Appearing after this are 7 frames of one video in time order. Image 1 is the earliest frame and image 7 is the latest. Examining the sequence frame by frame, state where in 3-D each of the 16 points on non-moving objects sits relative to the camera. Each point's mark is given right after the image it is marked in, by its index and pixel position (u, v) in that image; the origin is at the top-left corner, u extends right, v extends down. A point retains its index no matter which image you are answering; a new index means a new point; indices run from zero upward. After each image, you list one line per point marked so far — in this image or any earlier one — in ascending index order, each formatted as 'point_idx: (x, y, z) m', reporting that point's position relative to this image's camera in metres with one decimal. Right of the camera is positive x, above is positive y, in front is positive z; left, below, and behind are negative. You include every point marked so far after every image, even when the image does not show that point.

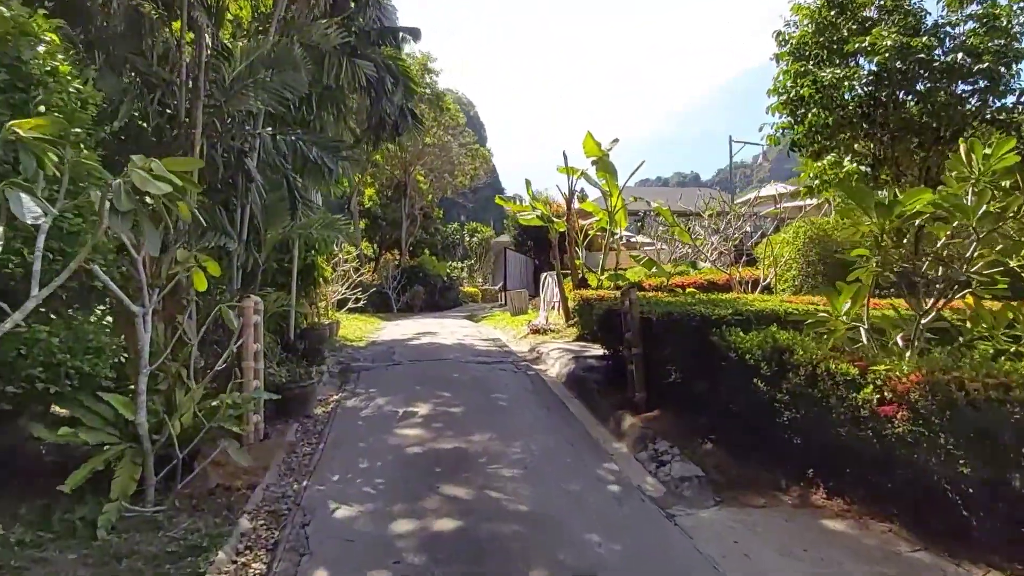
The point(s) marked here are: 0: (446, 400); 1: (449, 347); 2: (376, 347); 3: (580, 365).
0: (-0.7, -1.2, +6.9) m
1: (-0.9, -0.9, +10.2) m
2: (-2.2, -0.9, +10.7) m
3: (+0.8, -0.9, +7.9) m
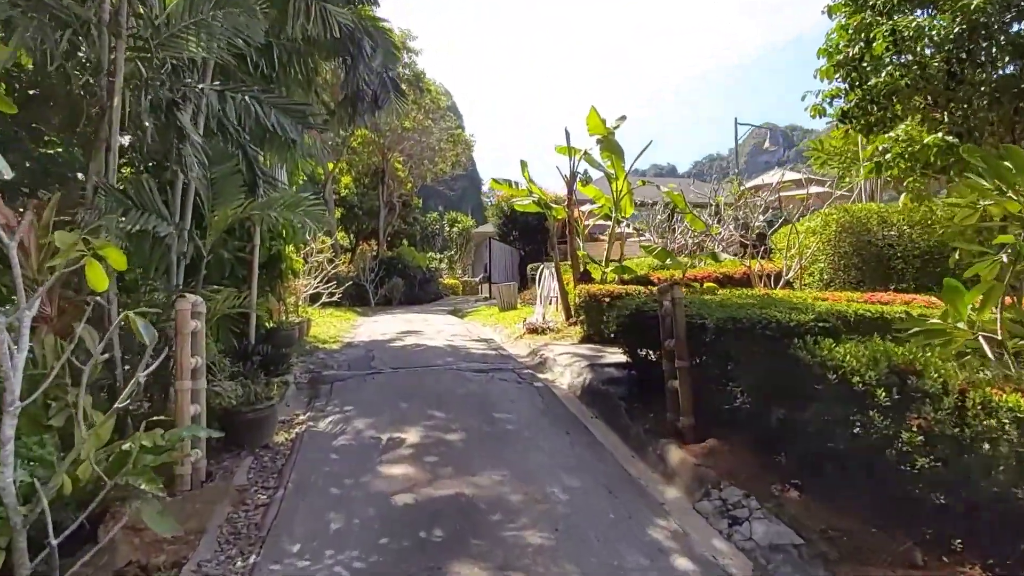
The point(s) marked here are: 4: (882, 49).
0: (-0.6, -1.1, +5.6) m
1: (-1.0, -0.9, +8.9) m
2: (-2.2, -0.9, +9.3) m
3: (+0.9, -0.9, +6.7) m
4: (+3.5, +2.2, +6.2) m
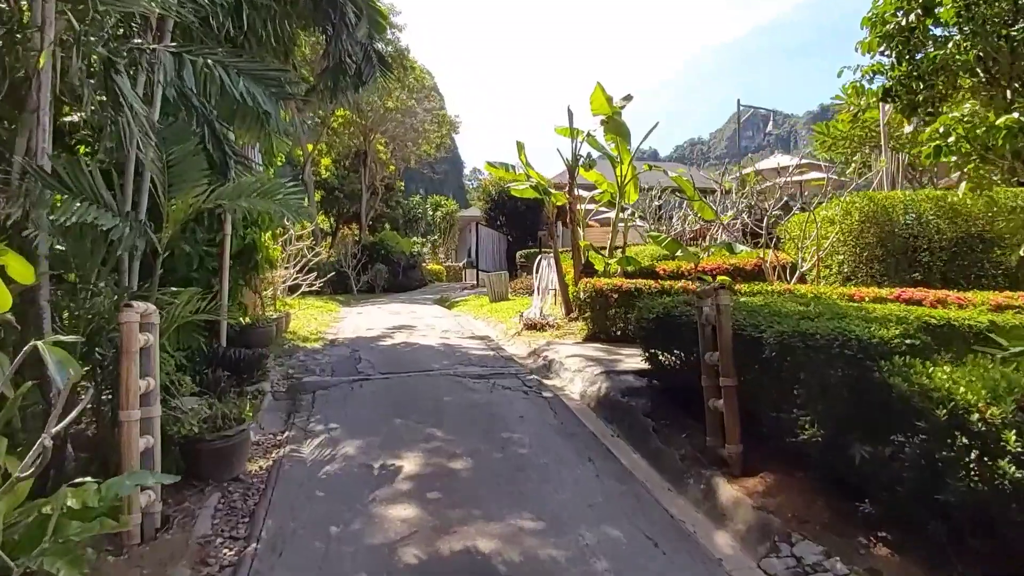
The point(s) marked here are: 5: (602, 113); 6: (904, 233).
0: (-0.5, -1.1, +4.8) m
1: (-1.0, -0.8, +8.1) m
2: (-2.3, -0.8, +8.5) m
3: (+0.9, -0.9, +5.9) m
4: (+3.6, +2.2, +5.5) m
5: (+1.3, +2.5, +9.7) m
6: (+5.2, +0.7, +8.8) m
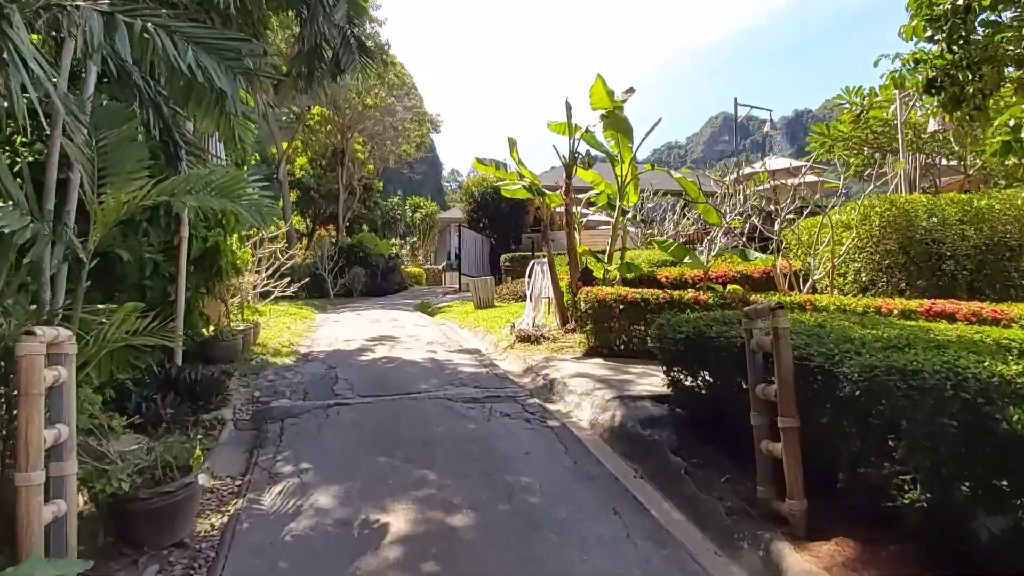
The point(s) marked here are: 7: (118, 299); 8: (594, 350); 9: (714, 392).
0: (-0.5, -1.2, +4.0) m
1: (-1.1, -0.9, +7.3) m
2: (-2.3, -0.9, +7.6) m
3: (+0.9, -1.0, +5.2) m
4: (+3.6, +2.1, +4.8) m
5: (+1.2, +2.4, +8.9) m
6: (+5.1, +0.6, +8.2) m
7: (-3.8, -0.1, +6.4) m
8: (+1.0, -0.7, +7.9) m
9: (+1.3, -0.7, +4.4) m
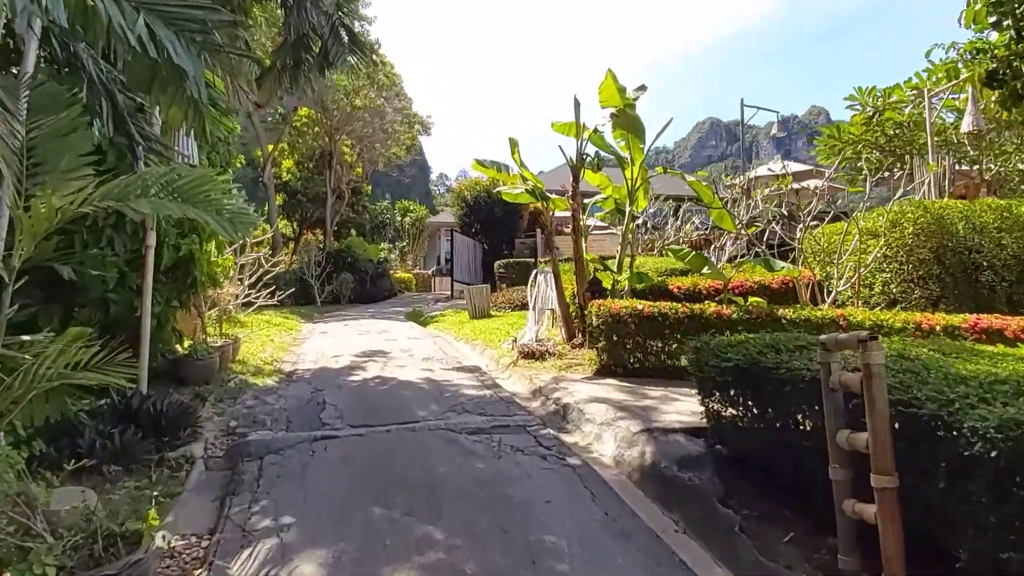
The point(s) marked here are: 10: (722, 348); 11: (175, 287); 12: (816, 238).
0: (-0.3, -1.4, +3.3) m
1: (-1.0, -1.0, +6.6) m
2: (-2.3, -1.0, +6.9) m
3: (+1.0, -1.1, +4.5) m
4: (+3.7, +2.0, +4.2) m
5: (+1.2, +2.3, +8.3) m
6: (+5.1, +0.5, +7.6) m
7: (-3.7, -0.2, +5.7) m
8: (+1.0, -0.9, +7.3) m
9: (+1.4, -0.8, +3.7) m
10: (+1.3, -0.4, +4.3) m
11: (-3.5, 0.0, +6.9) m
12: (+4.2, +0.7, +9.1) m
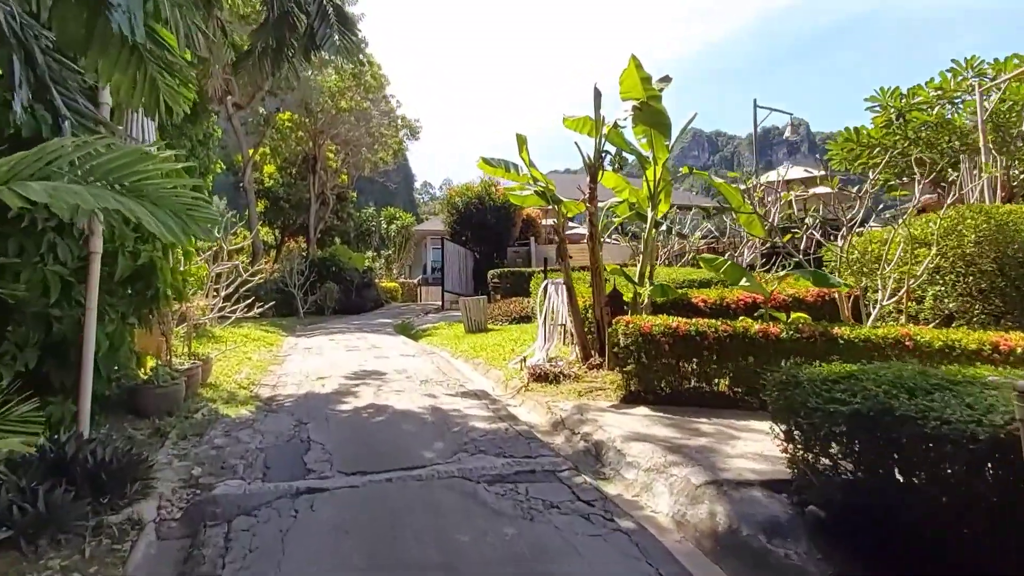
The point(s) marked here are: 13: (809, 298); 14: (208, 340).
0: (-0.1, -1.4, +2.3) m
1: (-0.8, -1.1, +5.6) m
2: (-2.1, -1.1, +5.9) m
3: (+1.2, -1.2, +3.6) m
4: (+3.9, +1.9, +3.4) m
5: (+1.4, +2.1, +7.4) m
6: (+5.3, +0.3, +6.8) m
7: (-3.6, -0.3, +4.7) m
8: (+1.2, -1.0, +6.4) m
9: (+1.7, -0.9, +2.8) m
10: (+1.5, -0.5, +3.4) m
11: (-3.3, -0.1, +5.8) m
12: (+4.3, +0.5, +8.3) m
13: (+3.6, -0.1, +7.9) m
14: (-4.7, -0.8, +10.2) m
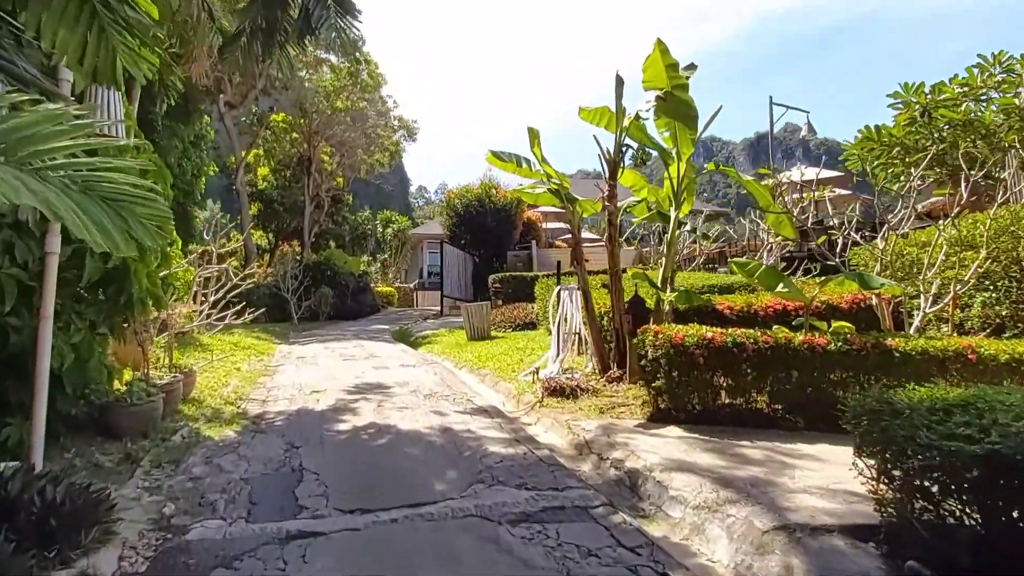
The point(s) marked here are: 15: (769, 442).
0: (+0.1, -1.5, +1.7) m
1: (-0.7, -1.2, +5.0) m
2: (-2.0, -1.2, +5.3) m
3: (+1.4, -1.2, +3.0) m
4: (+4.1, +1.9, +2.8) m
5: (+1.5, +2.1, +6.8) m
6: (+5.4, +0.2, +6.2) m
7: (-3.4, -0.4, +4.0) m
8: (+1.3, -1.1, +5.7) m
9: (+1.8, -0.9, +2.2) m
10: (+1.7, -0.5, +2.8) m
11: (-3.2, -0.2, +5.2) m
12: (+4.4, +0.5, +7.7) m
13: (+3.7, -0.2, +7.3) m
14: (-4.6, -0.9, +9.6) m
15: (+2.0, -1.2, +5.1) m
